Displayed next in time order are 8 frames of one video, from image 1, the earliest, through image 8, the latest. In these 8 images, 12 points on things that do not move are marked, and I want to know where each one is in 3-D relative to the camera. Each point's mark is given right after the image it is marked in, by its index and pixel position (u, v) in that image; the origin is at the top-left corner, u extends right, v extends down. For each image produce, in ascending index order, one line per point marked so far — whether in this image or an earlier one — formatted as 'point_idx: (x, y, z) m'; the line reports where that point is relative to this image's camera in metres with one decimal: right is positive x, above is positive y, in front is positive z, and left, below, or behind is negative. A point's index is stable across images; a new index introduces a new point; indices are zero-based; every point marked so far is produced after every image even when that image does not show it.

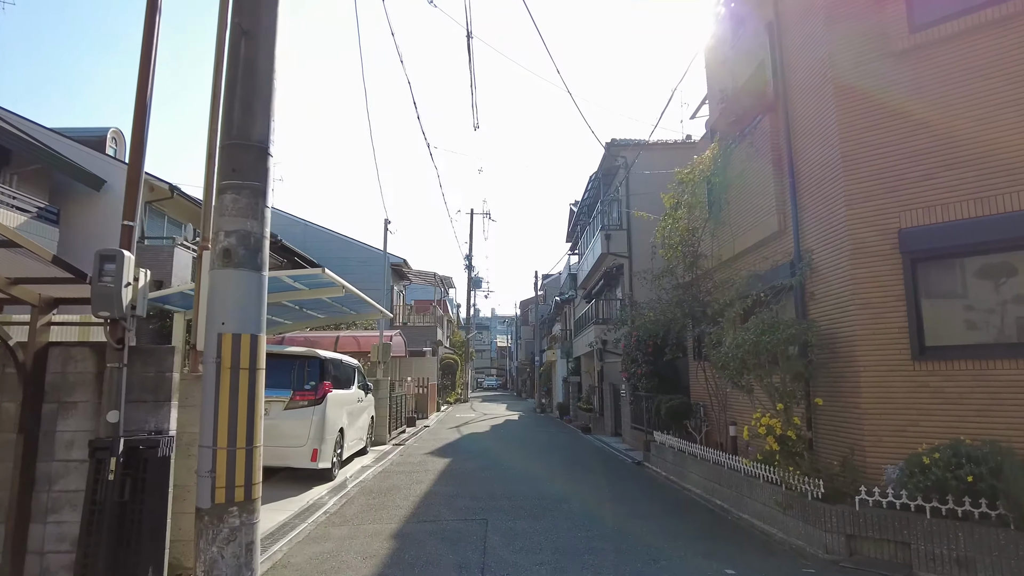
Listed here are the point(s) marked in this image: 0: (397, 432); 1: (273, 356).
0: (-3.1, -3.9, +16.5) m
1: (-3.5, -1.0, +9.0) m
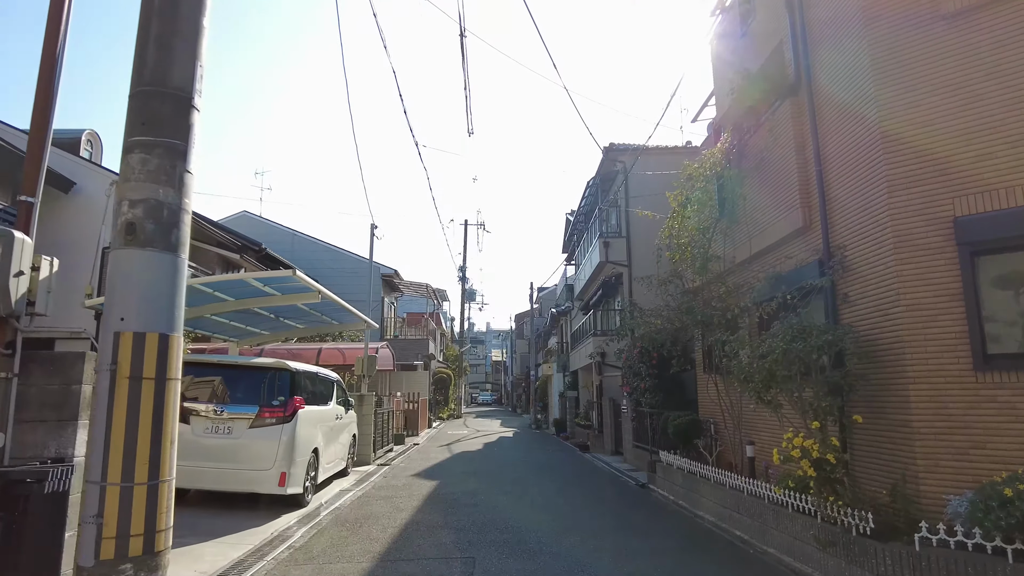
0: (-3.3, -4.1, +15.5) m
1: (-3.6, -1.1, +8.1) m
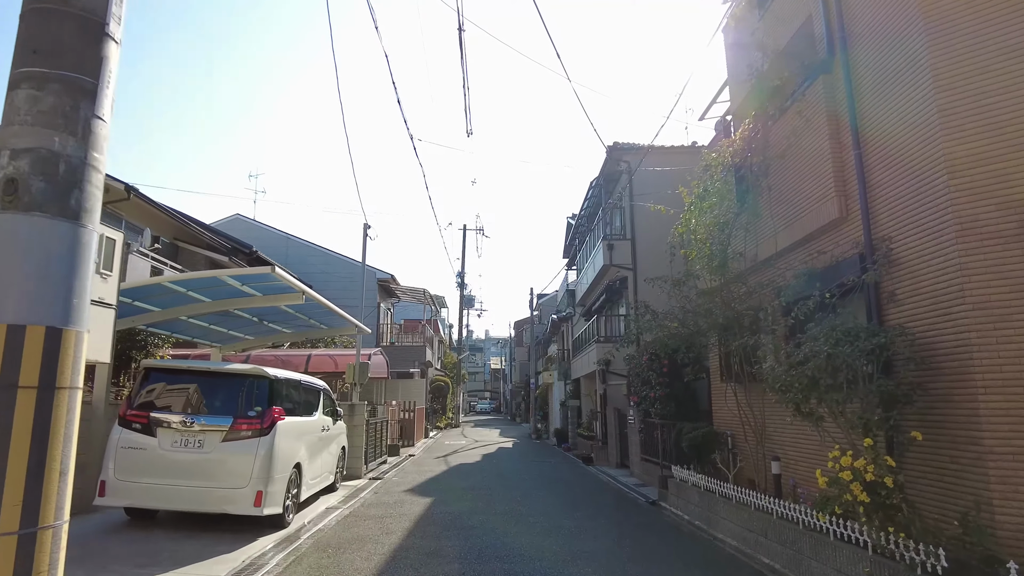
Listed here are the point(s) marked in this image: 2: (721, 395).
0: (-3.3, -4.2, +14.7) m
1: (-3.6, -1.0, +7.4) m
2: (+3.2, -1.6, +9.2) m
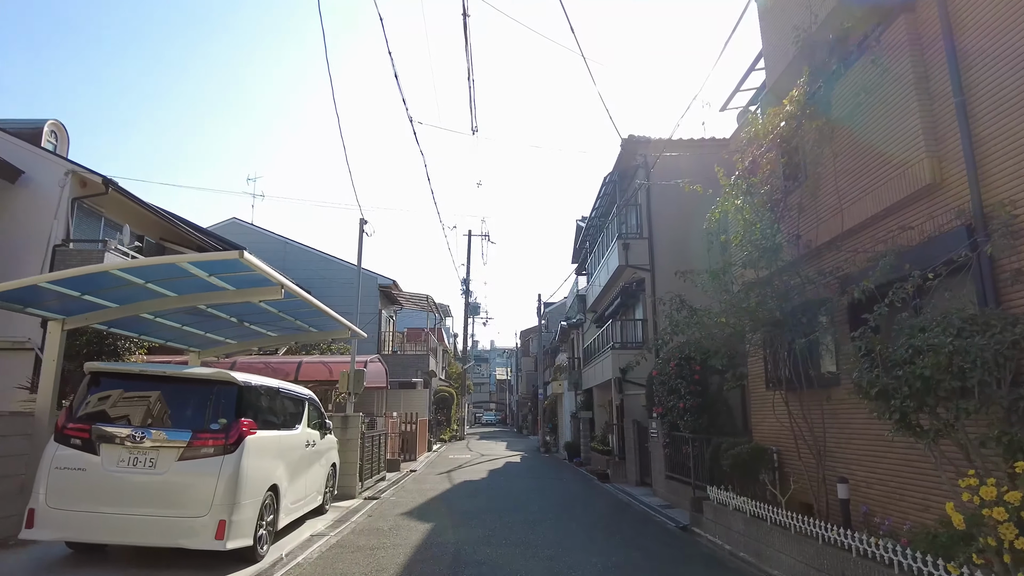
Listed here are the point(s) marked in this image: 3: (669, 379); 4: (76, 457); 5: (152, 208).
0: (-3.0, -4.2, +13.5) m
1: (-3.4, -0.9, +6.2) m
2: (+3.3, -1.5, +7.9) m
3: (+2.6, -1.5, +9.9) m
4: (-4.1, -1.6, +5.8) m
5: (-8.5, +1.9, +14.4) m
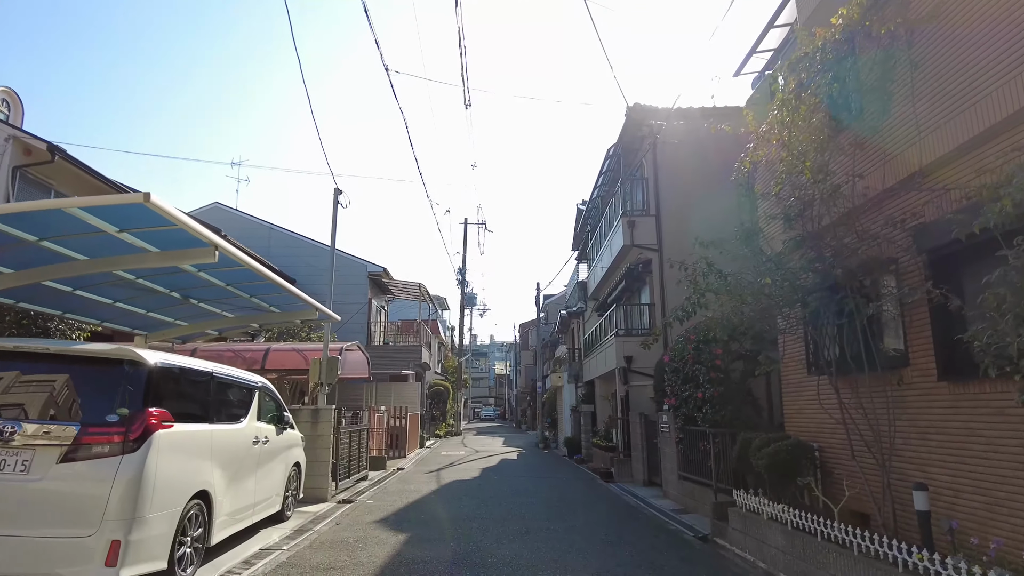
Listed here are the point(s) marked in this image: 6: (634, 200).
0: (-3.2, -3.8, +12.2) m
1: (-3.6, -0.6, +4.9) m
2: (+3.2, -1.1, +6.6) m
3: (+2.5, -1.1, +8.6) m
4: (-4.2, -1.2, +4.4) m
5: (-8.6, +2.3, +13.1) m
6: (+3.0, +2.2, +15.3) m
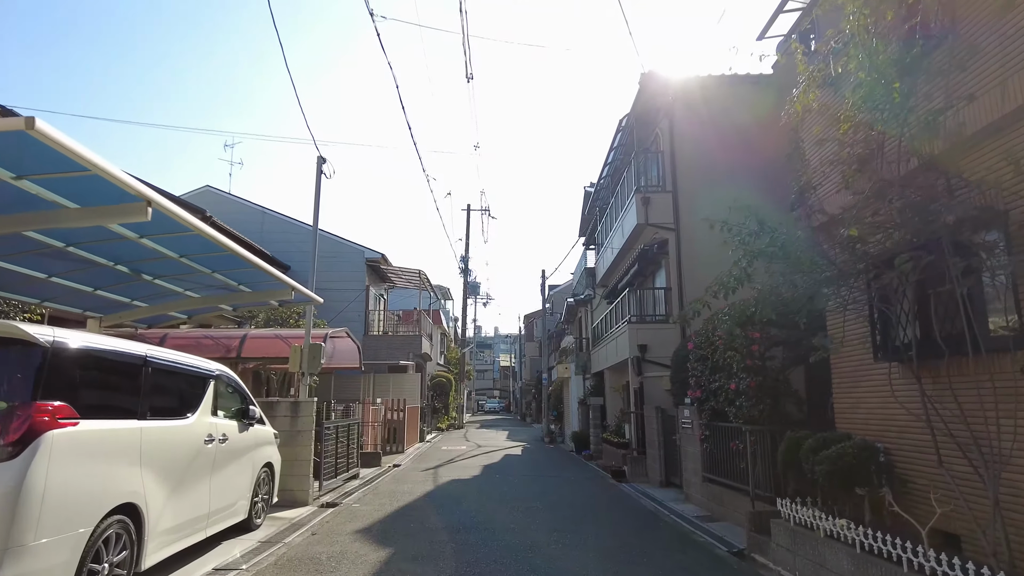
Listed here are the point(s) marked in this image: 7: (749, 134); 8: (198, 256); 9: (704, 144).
0: (-3.1, -3.5, +11.1) m
1: (-3.6, -0.3, +3.8) m
2: (+3.2, -0.9, +5.5) m
3: (+2.5, -0.8, +7.4) m
4: (-4.2, -1.0, +3.4) m
5: (-8.5, +2.6, +12.0) m
6: (+3.1, +2.6, +14.2) m
7: (+5.3, +3.0, +13.6) m
8: (-3.3, +0.3, +6.7) m
9: (+4.2, +3.1, +13.4) m
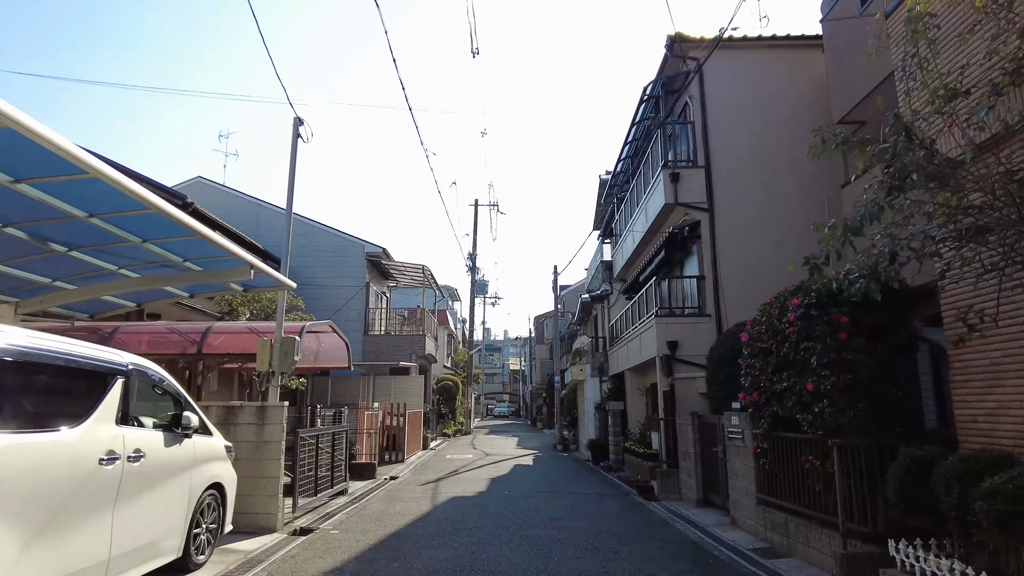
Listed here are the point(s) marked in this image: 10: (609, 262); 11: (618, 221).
0: (-2.9, -3.2, +9.6) m
1: (-3.5, 0.0, +2.2) m
2: (+3.3, -0.6, +3.8) m
3: (+2.6, -0.5, +5.8) m
4: (-4.2, -0.7, +1.8) m
5: (-8.3, +2.8, +10.5) m
6: (+3.3, +2.8, +12.5) m
7: (+5.5, +3.2, +11.9) m
8: (-3.2, +0.6, +5.2) m
9: (+4.4, +3.3, +11.8) m
10: (+3.0, +0.8, +19.4) m
11: (+3.1, +2.0, +17.8) m
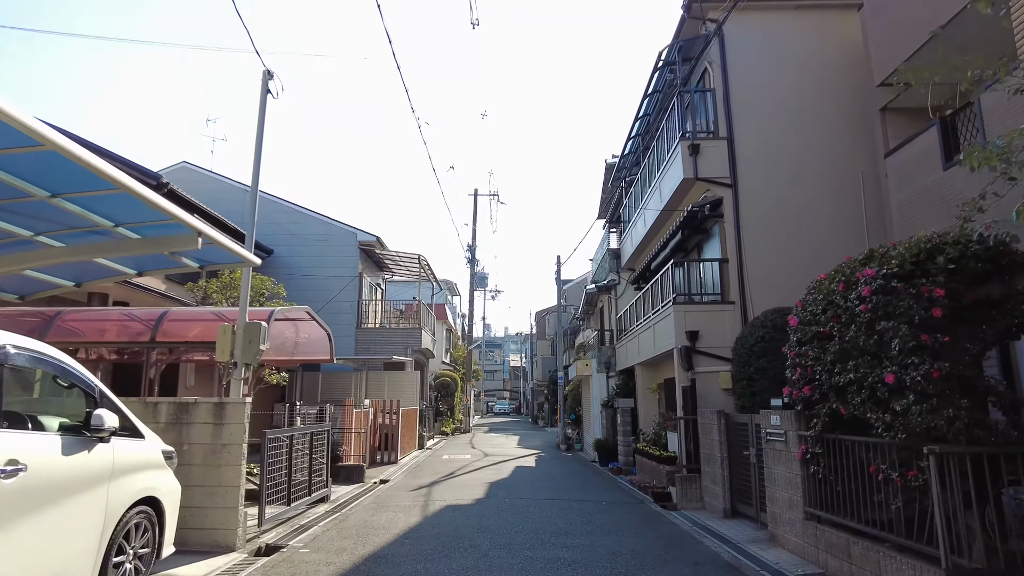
0: (-2.9, -3.0, +8.4) m
1: (-3.5, +0.2, +1.1) m
2: (+3.3, -0.3, +2.7) m
3: (+2.6, -0.3, +4.6) m
4: (-4.1, -0.5, +0.7) m
5: (-8.3, +3.1, +9.4) m
6: (+3.4, +3.1, +11.4) m
7: (+5.6, +3.5, +10.7) m
8: (-3.2, +0.8, +4.1) m
9: (+4.4, +3.6, +10.6) m
10: (+3.1, +1.1, +18.2) m
11: (+3.1, +2.3, +16.6) m
